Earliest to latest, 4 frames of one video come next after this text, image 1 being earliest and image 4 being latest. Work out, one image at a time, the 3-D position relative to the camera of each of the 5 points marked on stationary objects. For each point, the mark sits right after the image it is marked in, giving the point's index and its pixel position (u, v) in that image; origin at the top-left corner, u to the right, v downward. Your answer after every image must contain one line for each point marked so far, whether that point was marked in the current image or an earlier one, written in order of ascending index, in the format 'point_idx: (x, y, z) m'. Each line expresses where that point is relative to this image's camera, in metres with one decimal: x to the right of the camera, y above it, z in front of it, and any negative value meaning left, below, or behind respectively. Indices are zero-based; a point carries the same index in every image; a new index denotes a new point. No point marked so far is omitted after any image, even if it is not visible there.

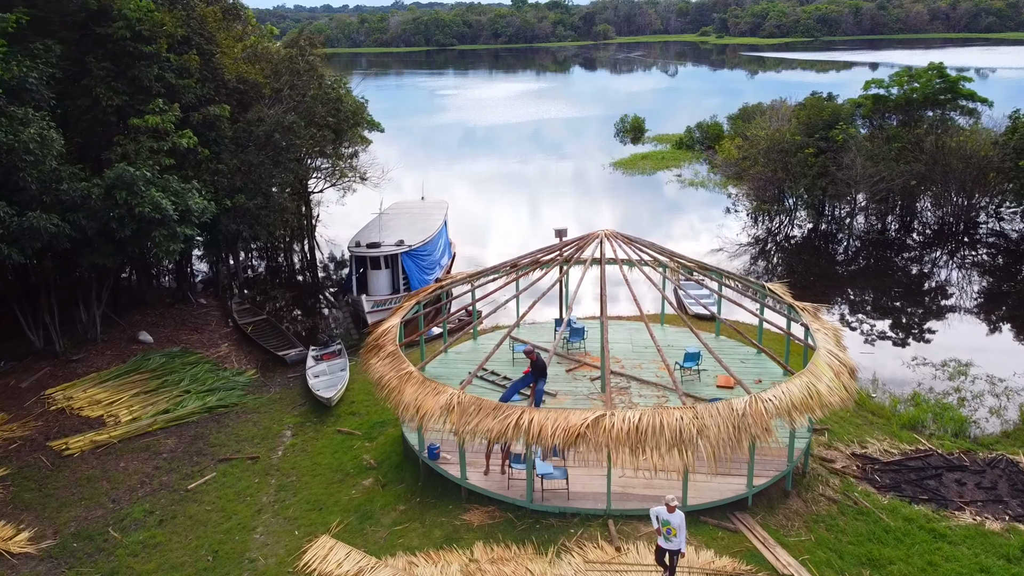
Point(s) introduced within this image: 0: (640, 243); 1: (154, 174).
0: (+2.8, +0.9, +14.5) m
1: (-9.0, +2.8, +16.7) m
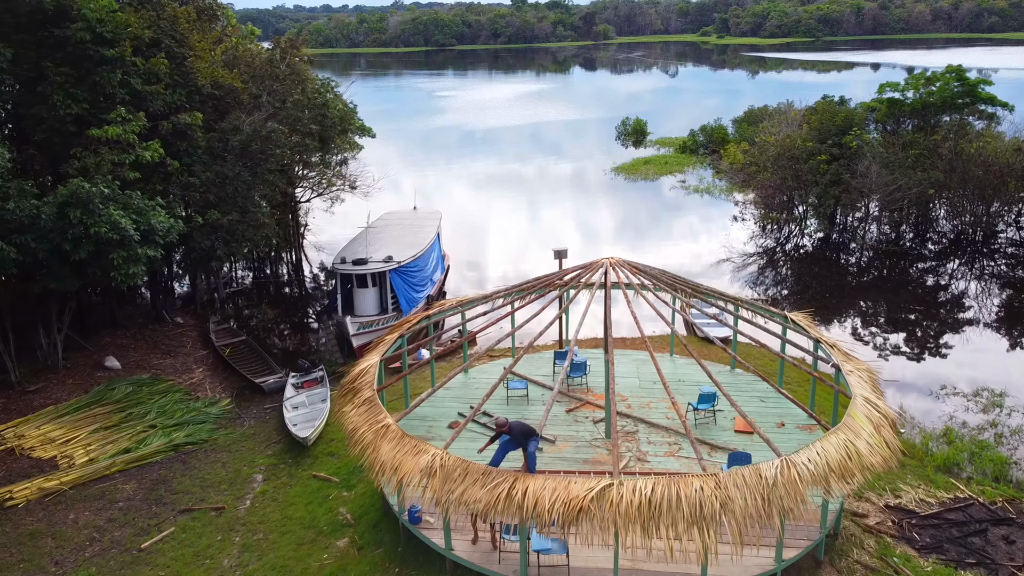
0: (+2.6, +0.3, +13.0) m
1: (-9.1, +2.2, +15.3) m
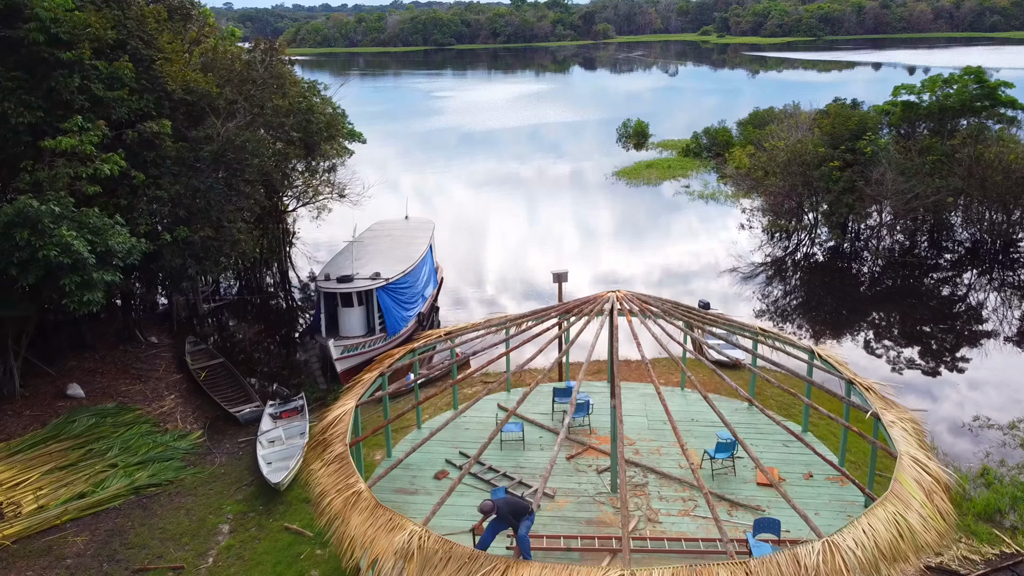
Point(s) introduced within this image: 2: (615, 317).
0: (+2.5, -0.3, +11.6) m
1: (-9.3, +1.7, +13.8) m
2: (+1.6, -0.5, +10.4) m
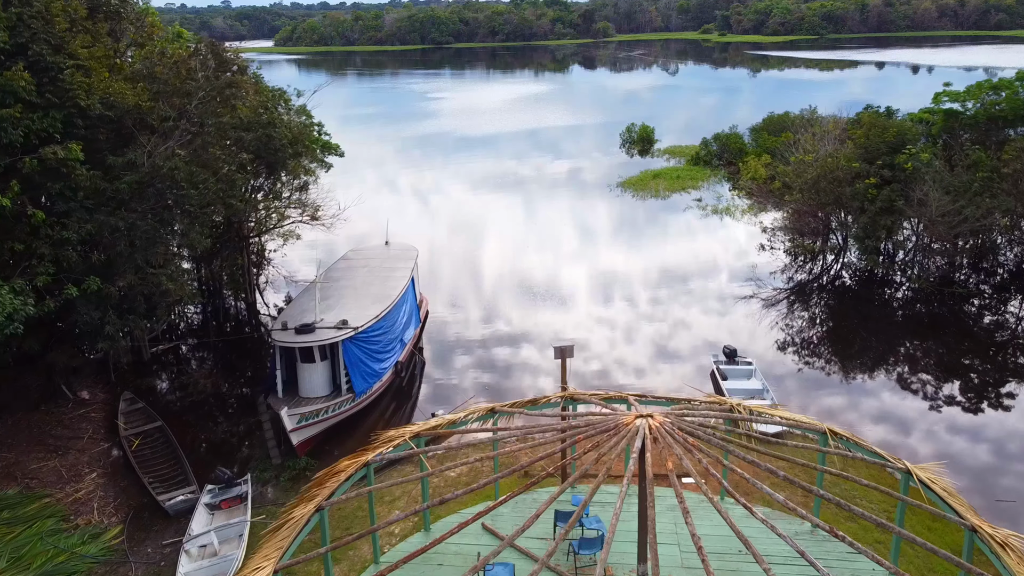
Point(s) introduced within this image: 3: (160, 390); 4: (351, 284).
0: (+2.4, -1.5, +8.4) m
1: (-9.4, +0.4, +10.7) m
2: (+1.5, -1.8, +7.2) m
3: (-10.6, -3.0, +19.7) m
4: (-4.7, +0.2, +19.9) m
